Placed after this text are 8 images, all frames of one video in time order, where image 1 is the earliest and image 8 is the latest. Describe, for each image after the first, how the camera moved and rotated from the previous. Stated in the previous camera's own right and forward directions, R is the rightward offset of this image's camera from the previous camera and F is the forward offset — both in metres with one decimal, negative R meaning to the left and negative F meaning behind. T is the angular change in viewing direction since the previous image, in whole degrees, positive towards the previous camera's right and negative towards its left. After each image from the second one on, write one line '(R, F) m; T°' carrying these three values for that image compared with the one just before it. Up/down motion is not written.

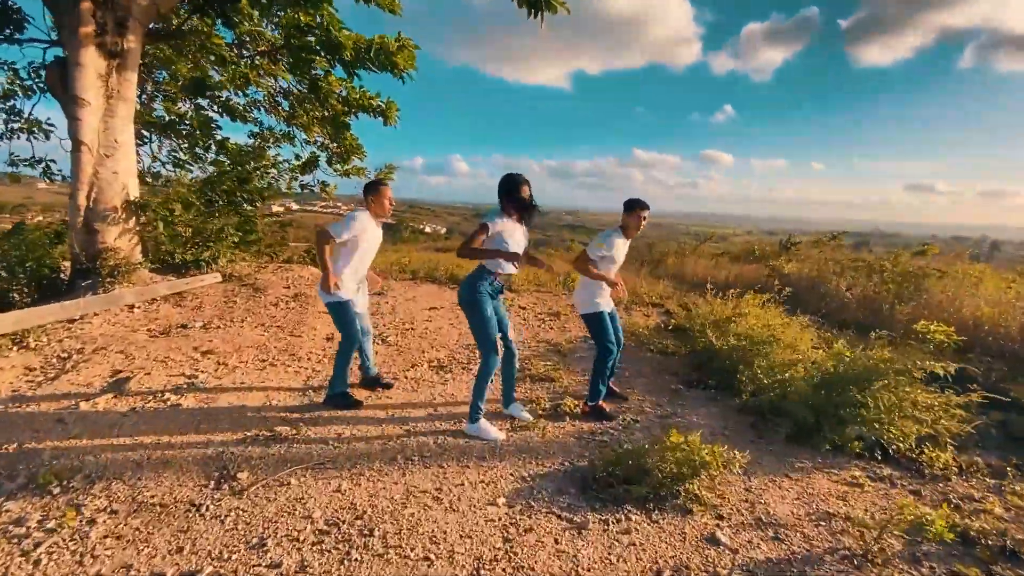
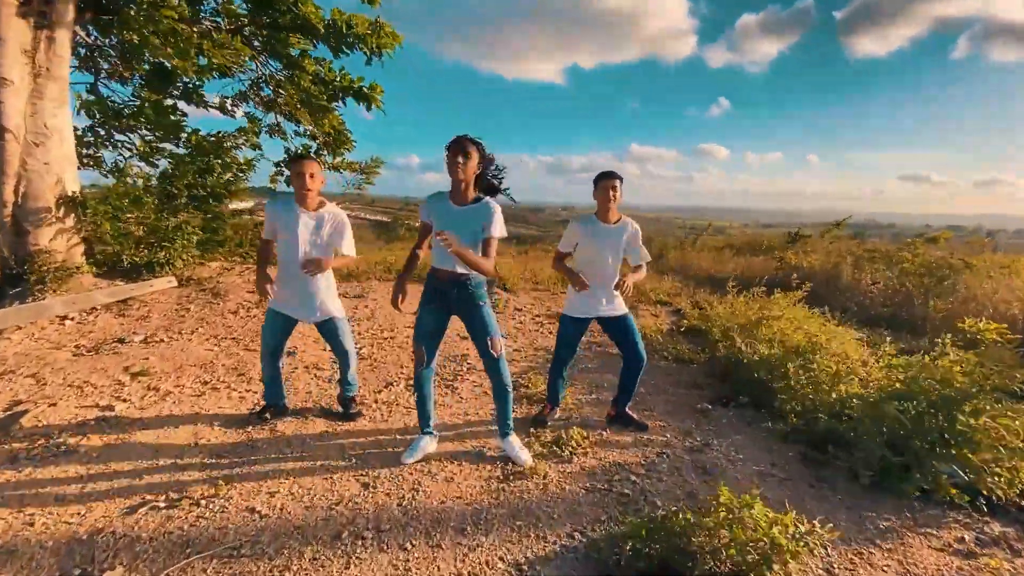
(0.0, +0.8) m; 0°
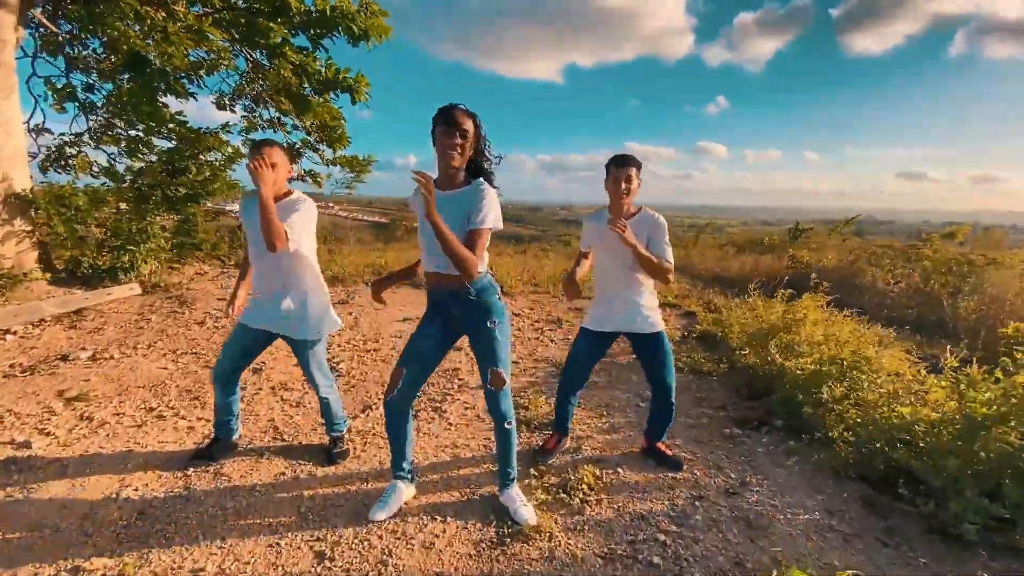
(0.0, +0.6) m; 0°
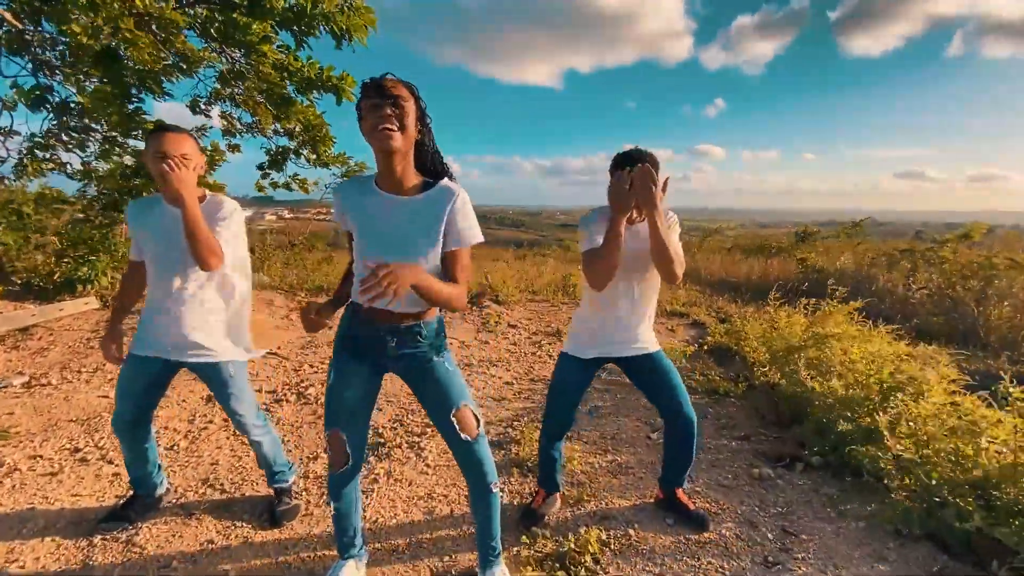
(+0.1, +0.5) m; 0°
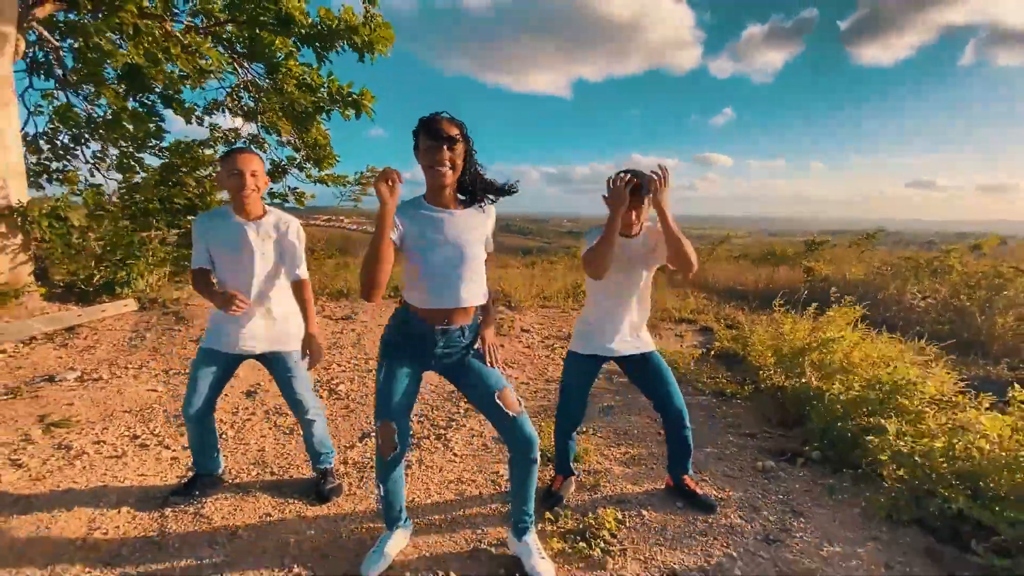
(-0.1, -0.3) m; -1°
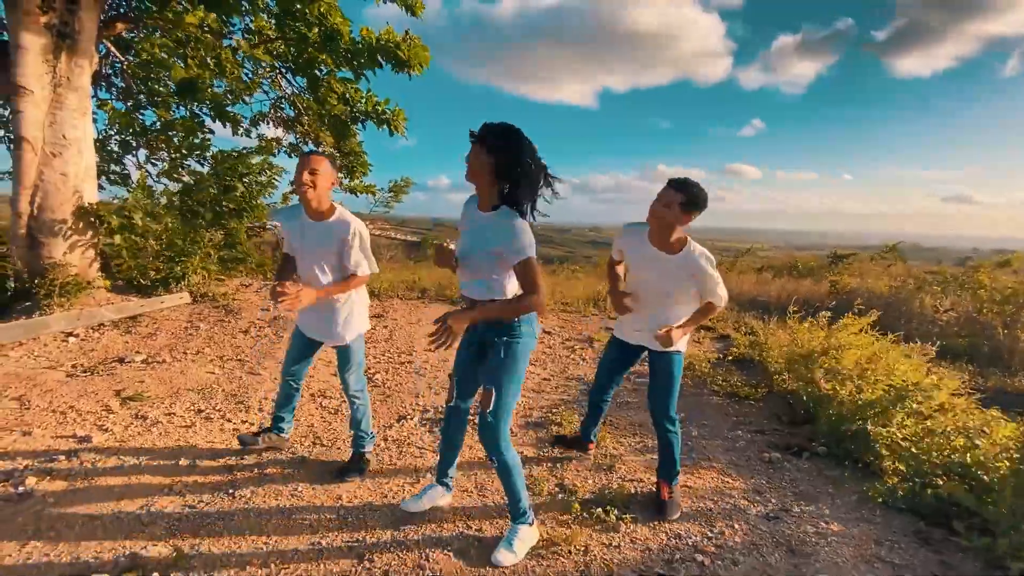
(0.0, -0.3) m; -2°
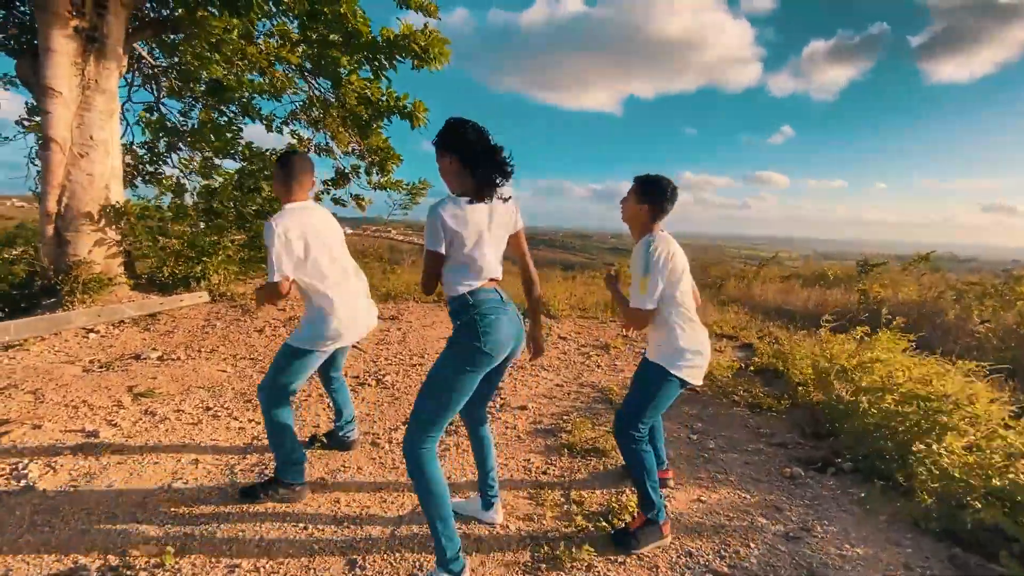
(+0.1, +0.1) m; -2°
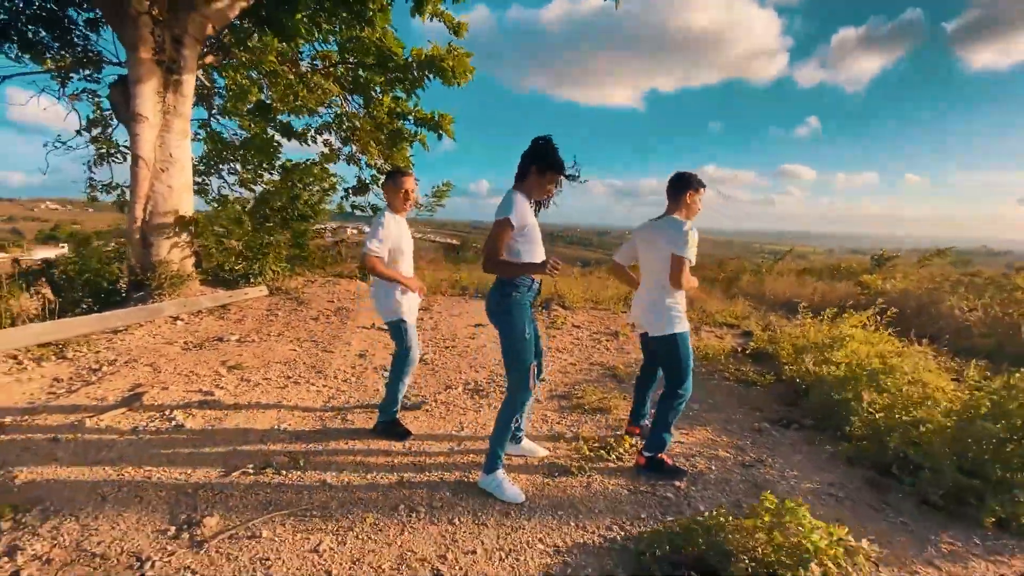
(0.0, -0.8) m; -2°
